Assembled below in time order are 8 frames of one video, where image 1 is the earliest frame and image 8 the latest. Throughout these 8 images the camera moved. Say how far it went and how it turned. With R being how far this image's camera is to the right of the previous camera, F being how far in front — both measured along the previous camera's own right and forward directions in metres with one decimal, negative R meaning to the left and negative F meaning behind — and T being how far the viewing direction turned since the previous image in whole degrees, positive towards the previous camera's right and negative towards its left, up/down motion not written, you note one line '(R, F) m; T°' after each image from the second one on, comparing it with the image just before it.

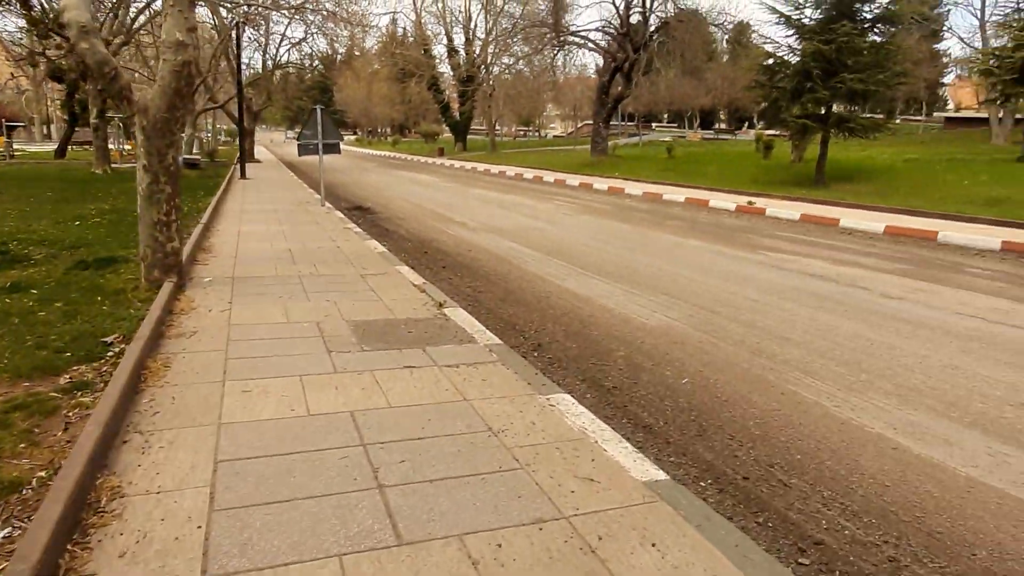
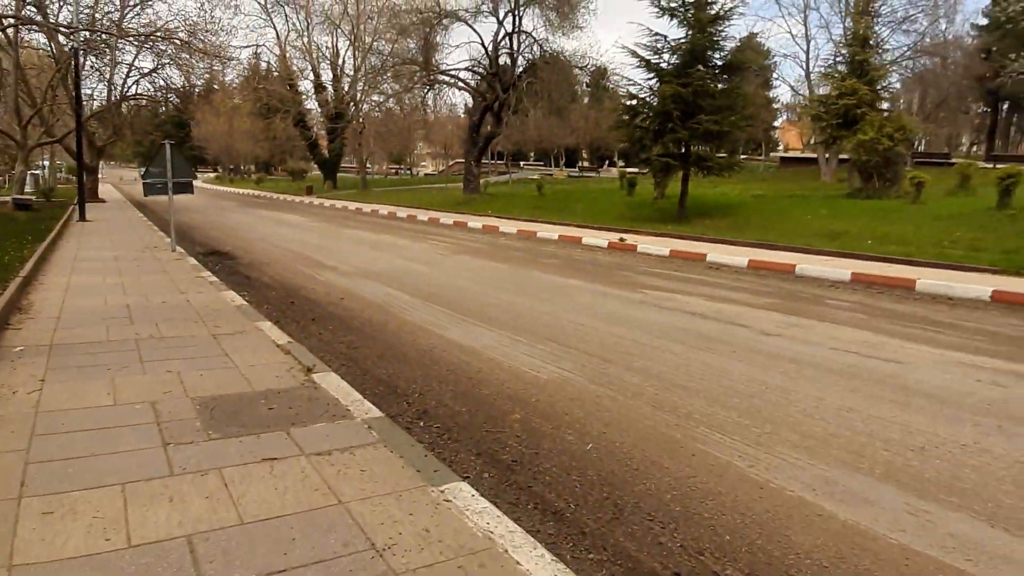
(0.0, +0.5) m; +11°
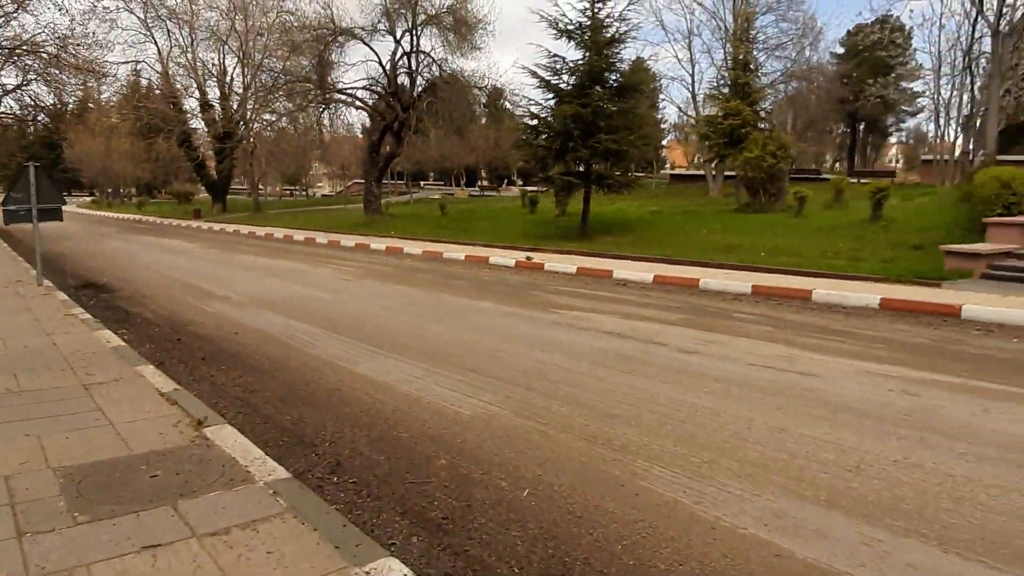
(-0.1, +0.4) m; +8°
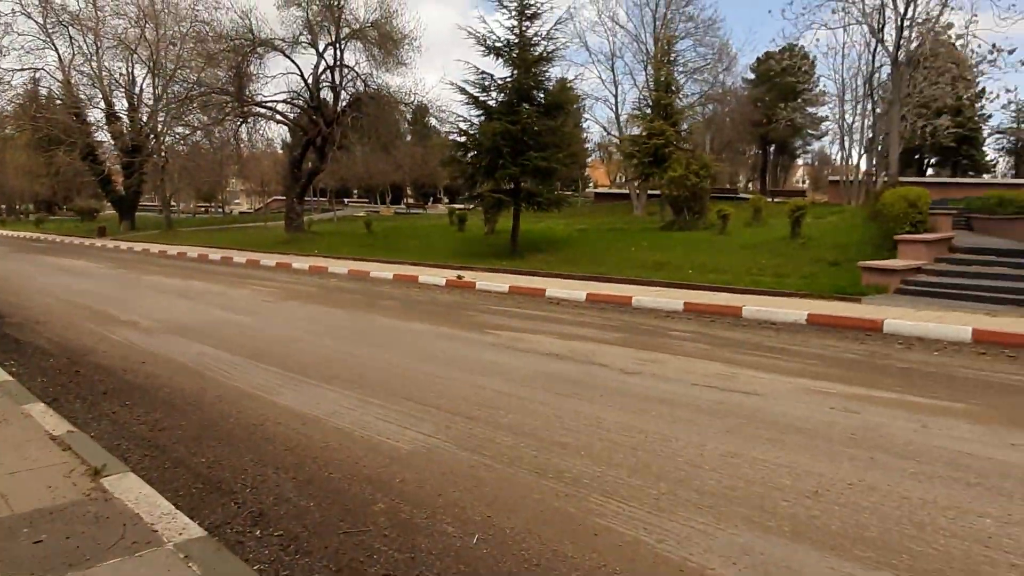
(-0.1, +0.3) m; +6°
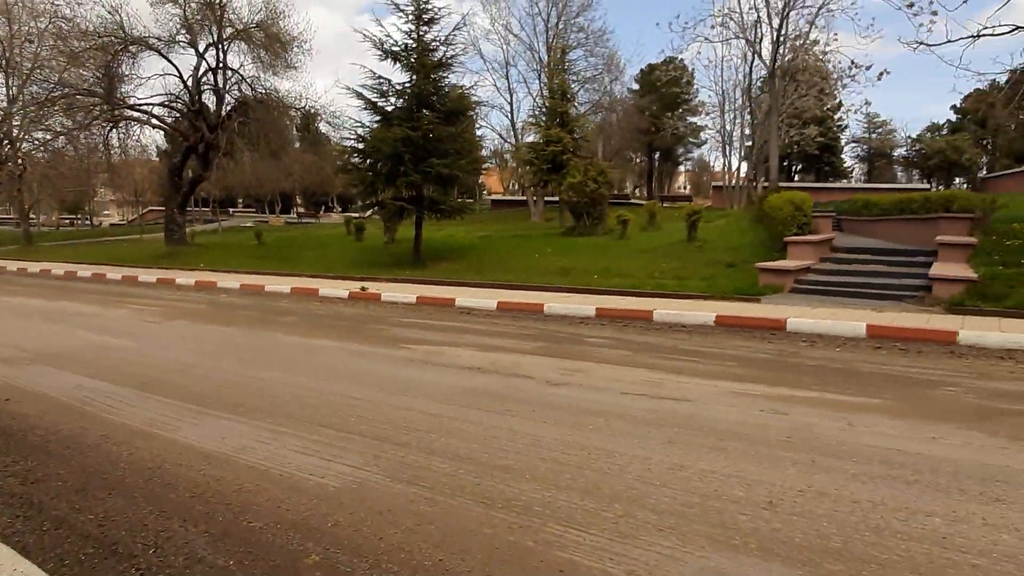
(-0.2, +0.3) m; +9°
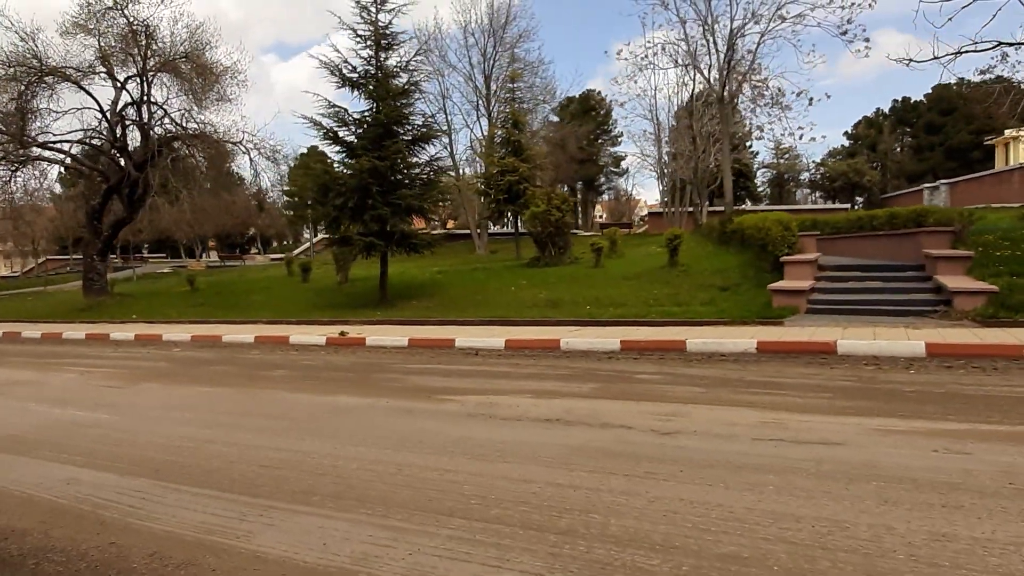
(-1.5, +1.1) m; +7°
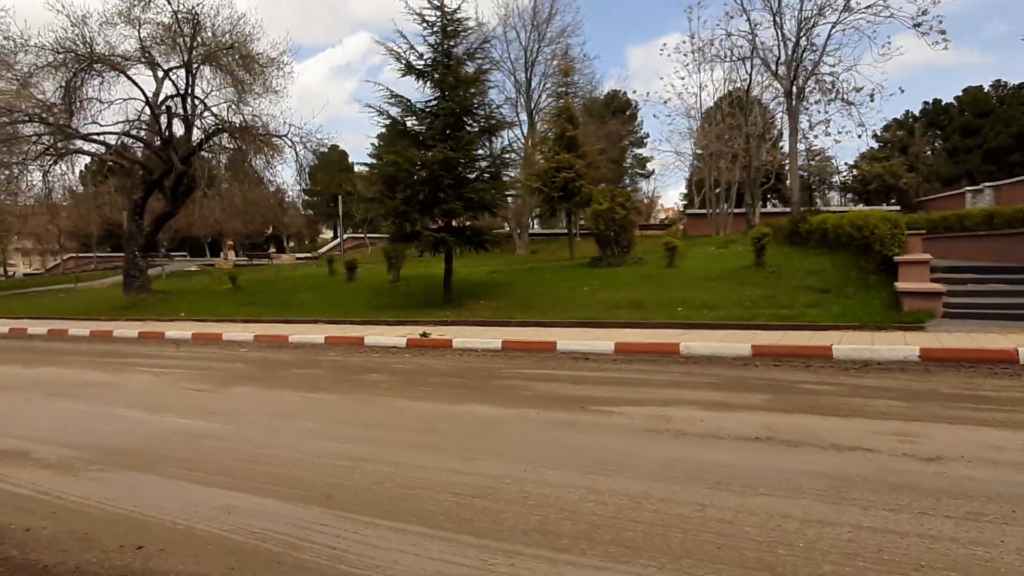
(-1.6, +0.9) m; -1°
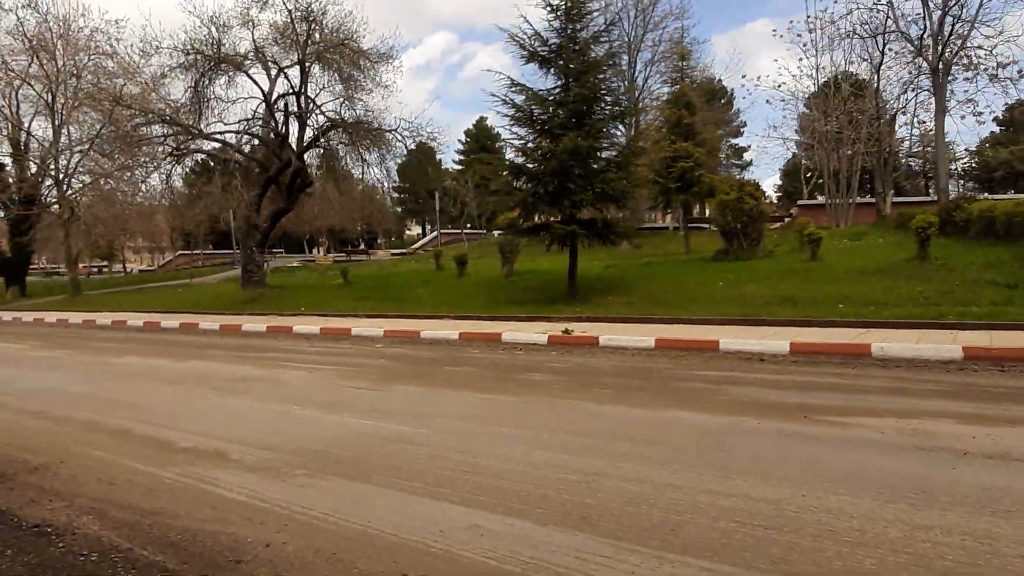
(-1.2, +0.6) m; -7°
